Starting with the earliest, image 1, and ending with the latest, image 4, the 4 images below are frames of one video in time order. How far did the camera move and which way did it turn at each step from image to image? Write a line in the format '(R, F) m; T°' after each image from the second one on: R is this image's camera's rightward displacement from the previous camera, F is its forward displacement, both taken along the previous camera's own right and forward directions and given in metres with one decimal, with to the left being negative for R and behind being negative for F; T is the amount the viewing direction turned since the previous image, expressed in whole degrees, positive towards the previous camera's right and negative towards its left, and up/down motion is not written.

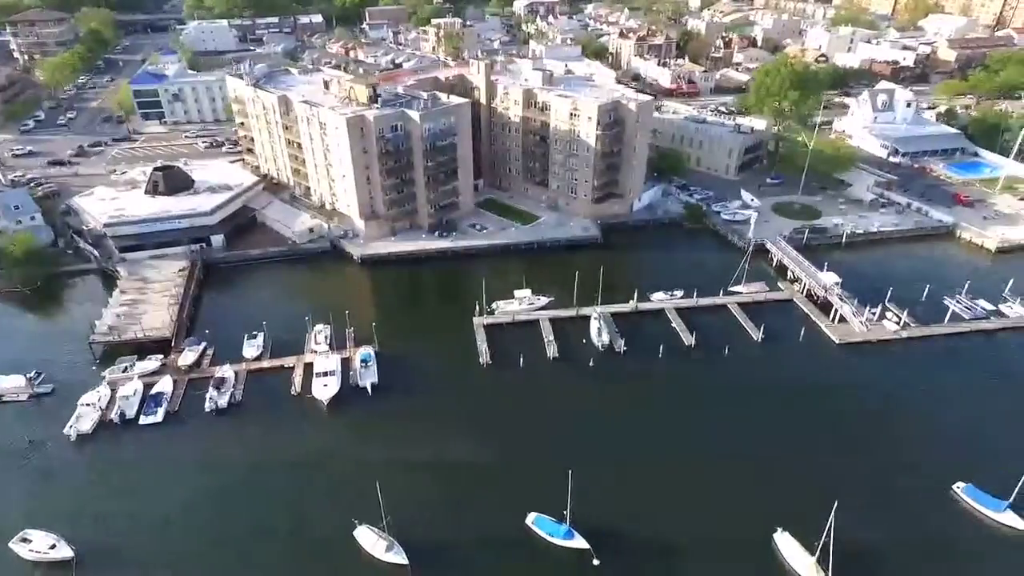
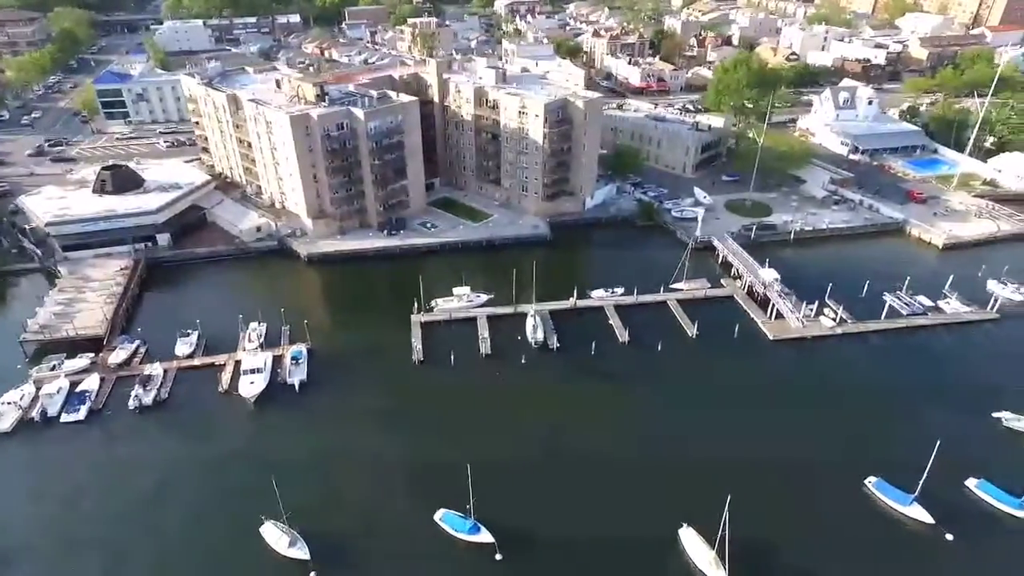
(+5.7, -0.1) m; 0°
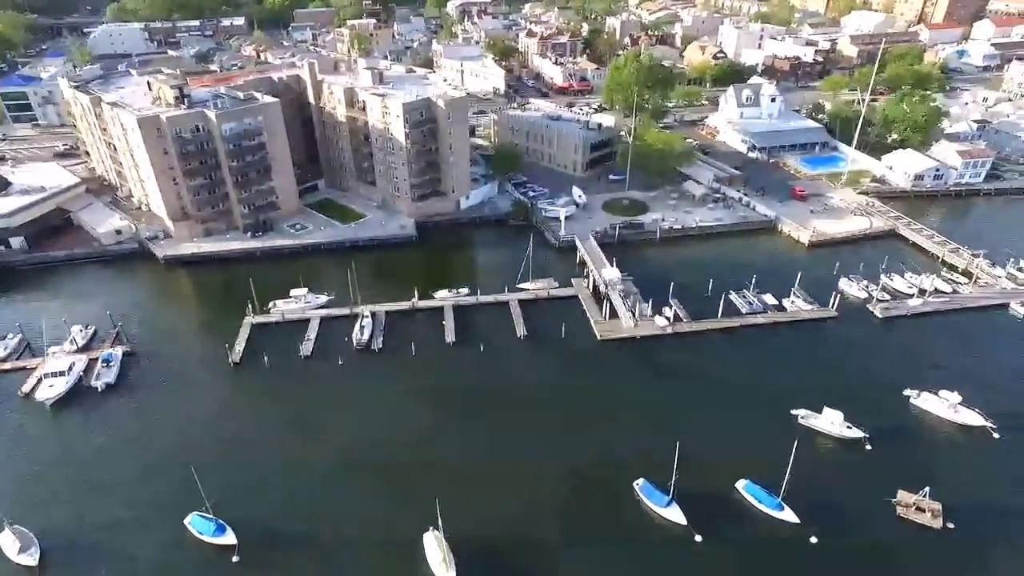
(+15.5, +0.3) m; 0°
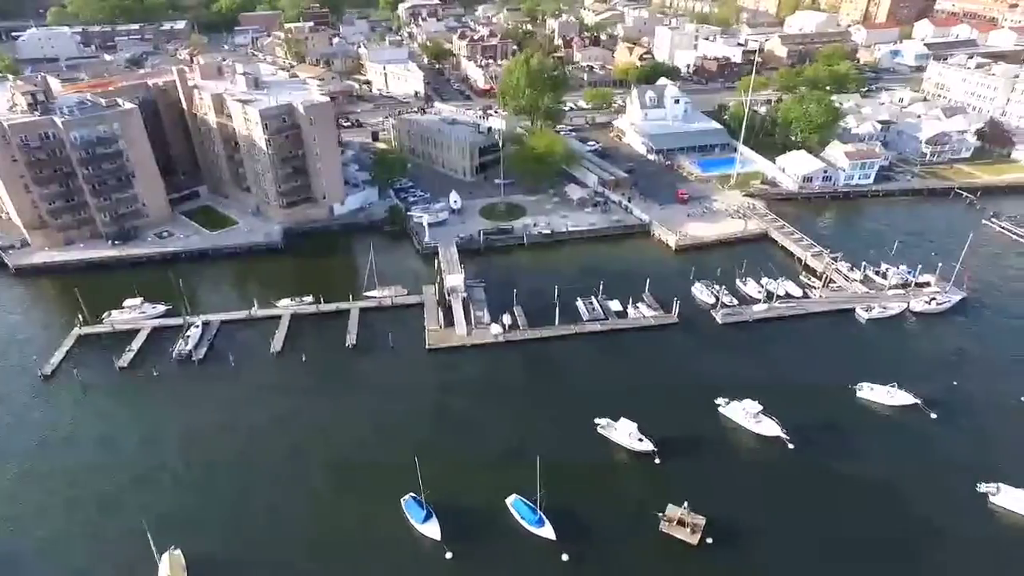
(+14.9, +0.9) m; 0°
